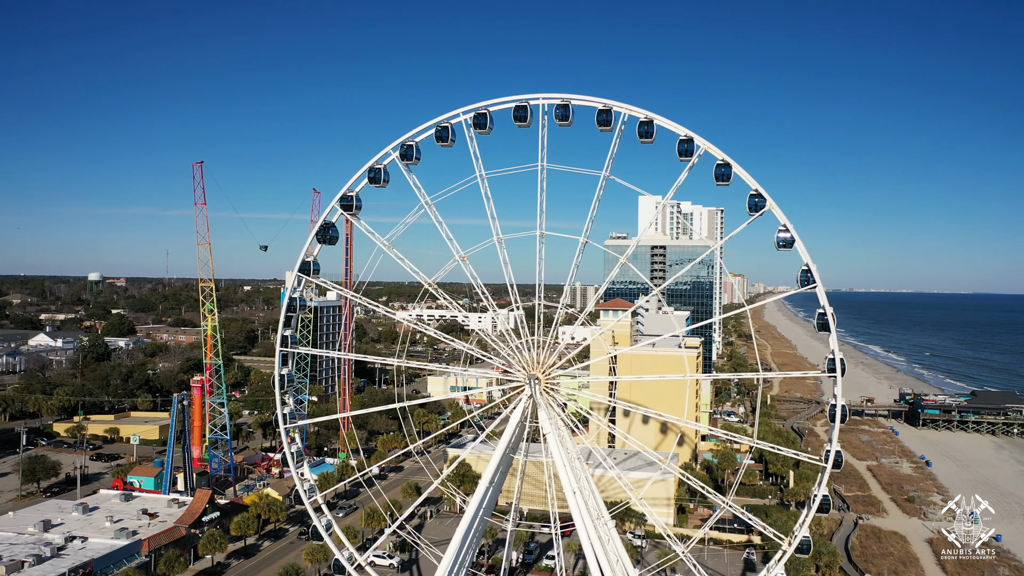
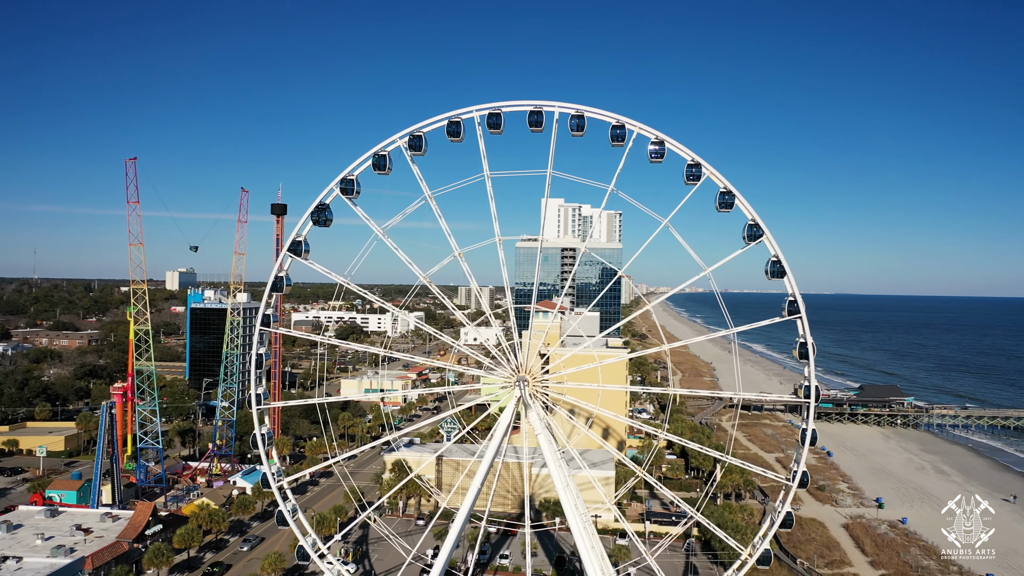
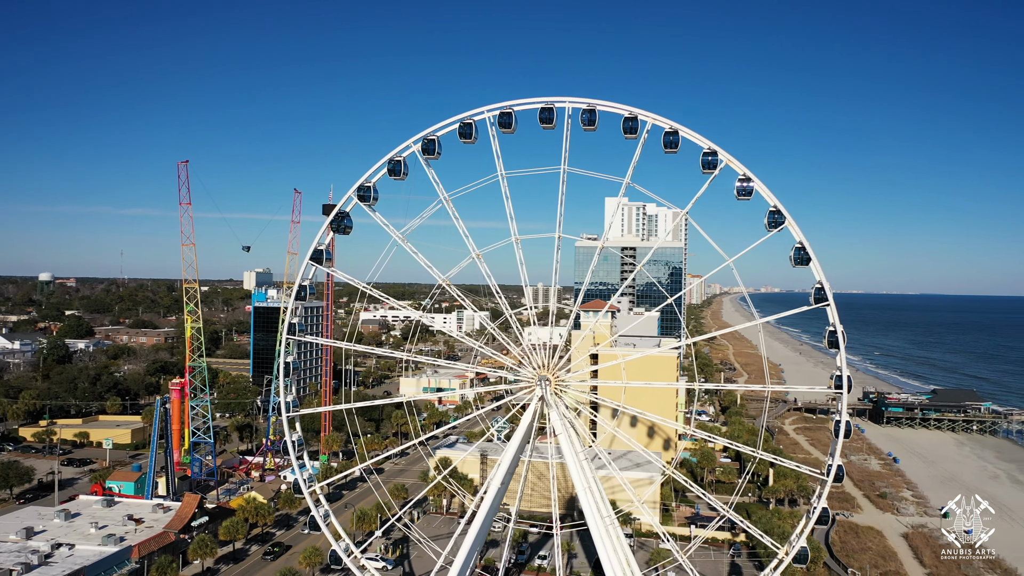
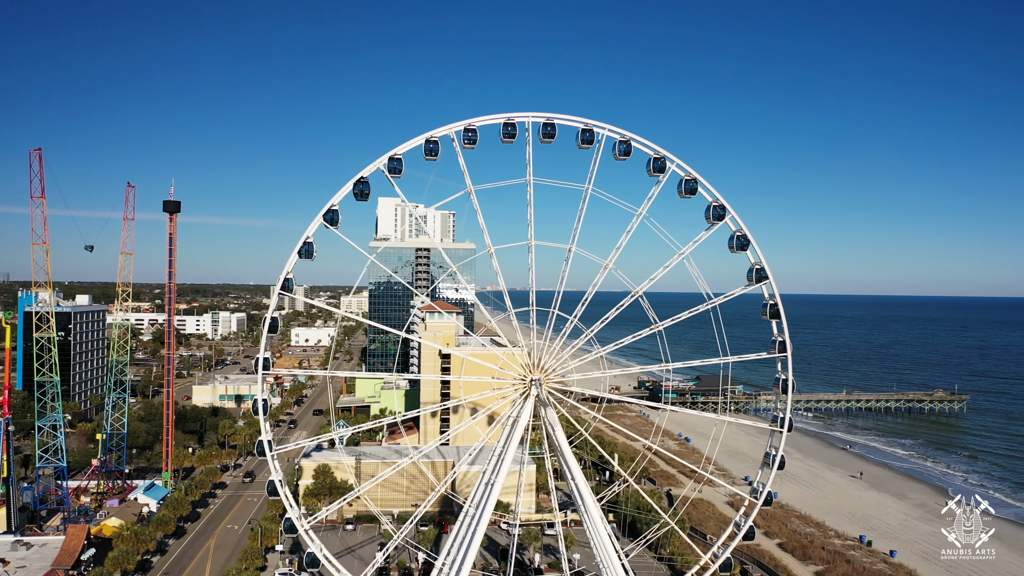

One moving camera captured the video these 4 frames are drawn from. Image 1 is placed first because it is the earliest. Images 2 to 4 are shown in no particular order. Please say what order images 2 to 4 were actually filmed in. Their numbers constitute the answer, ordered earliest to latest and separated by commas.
3, 2, 4
